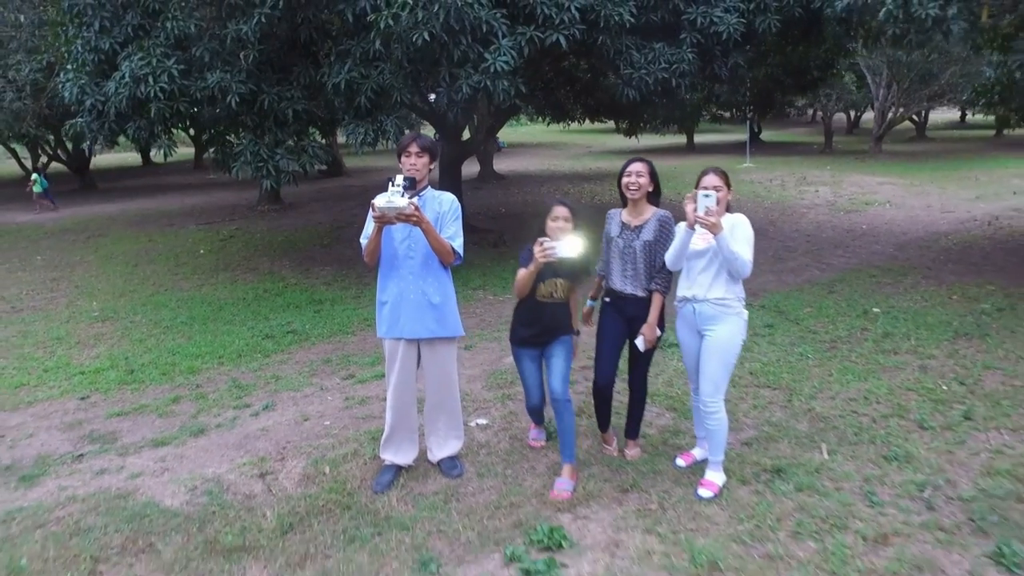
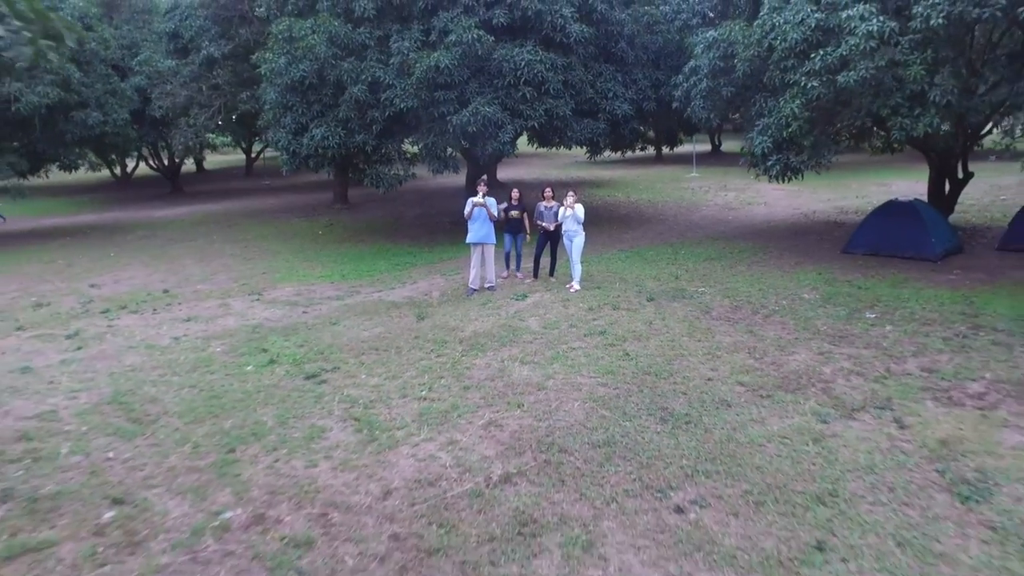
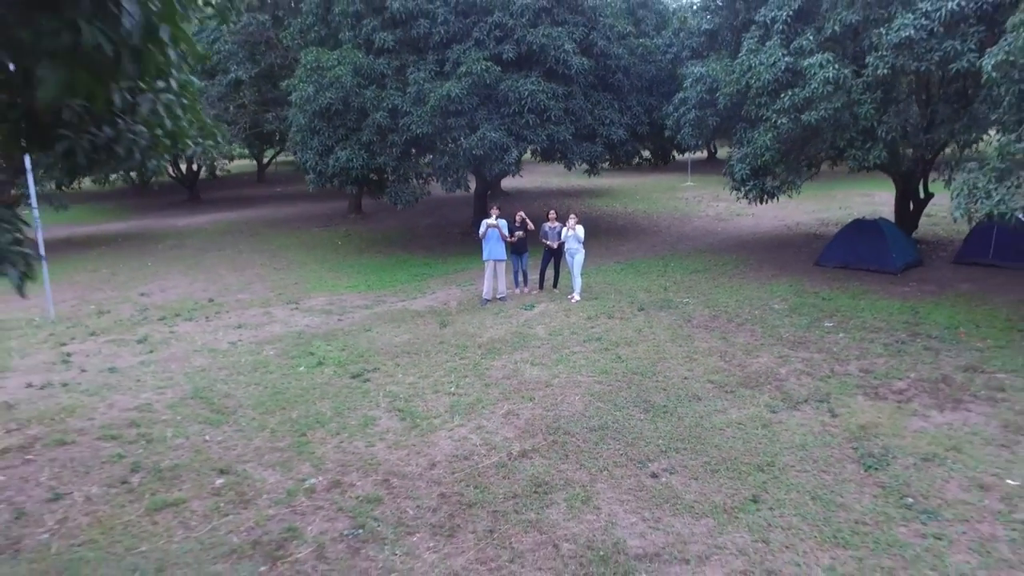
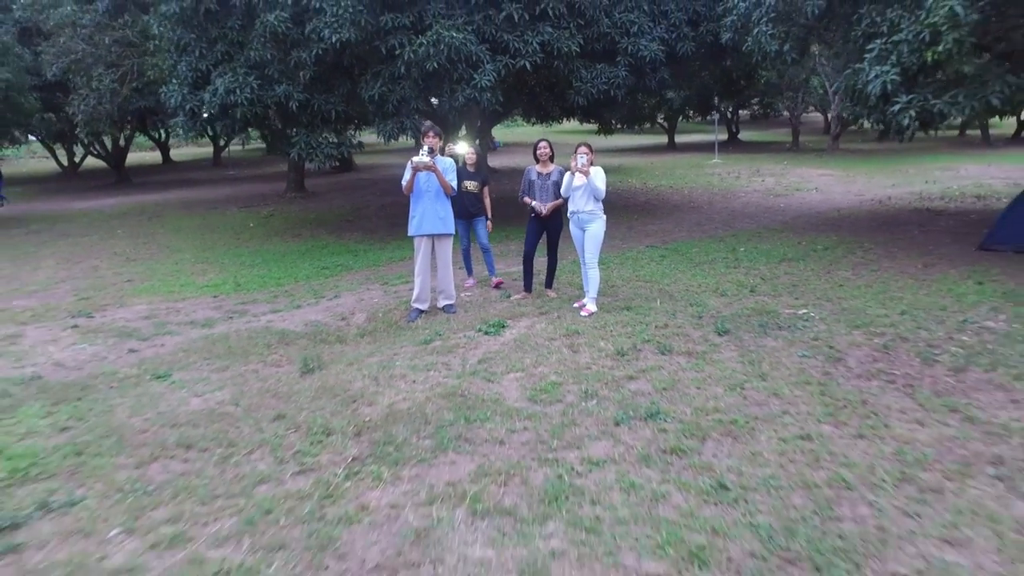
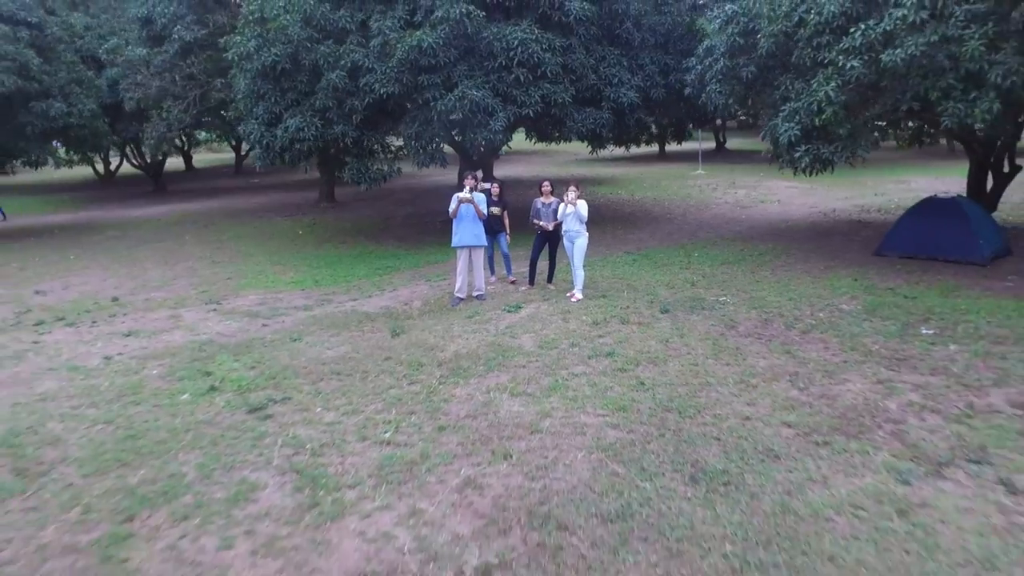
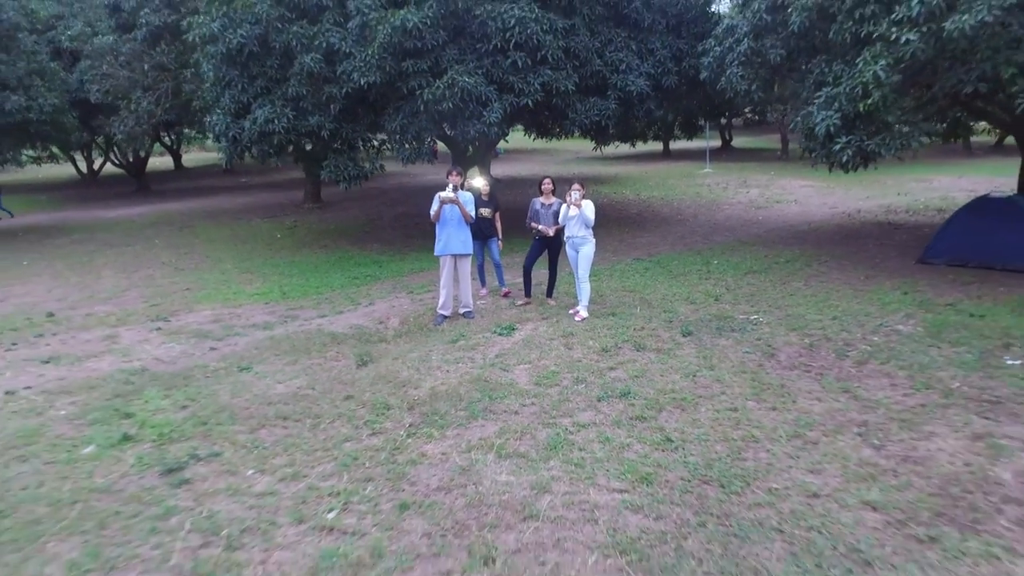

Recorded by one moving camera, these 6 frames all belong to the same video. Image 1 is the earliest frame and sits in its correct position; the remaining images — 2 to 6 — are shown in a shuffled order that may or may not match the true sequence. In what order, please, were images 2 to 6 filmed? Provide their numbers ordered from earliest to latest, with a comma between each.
4, 6, 5, 2, 3
